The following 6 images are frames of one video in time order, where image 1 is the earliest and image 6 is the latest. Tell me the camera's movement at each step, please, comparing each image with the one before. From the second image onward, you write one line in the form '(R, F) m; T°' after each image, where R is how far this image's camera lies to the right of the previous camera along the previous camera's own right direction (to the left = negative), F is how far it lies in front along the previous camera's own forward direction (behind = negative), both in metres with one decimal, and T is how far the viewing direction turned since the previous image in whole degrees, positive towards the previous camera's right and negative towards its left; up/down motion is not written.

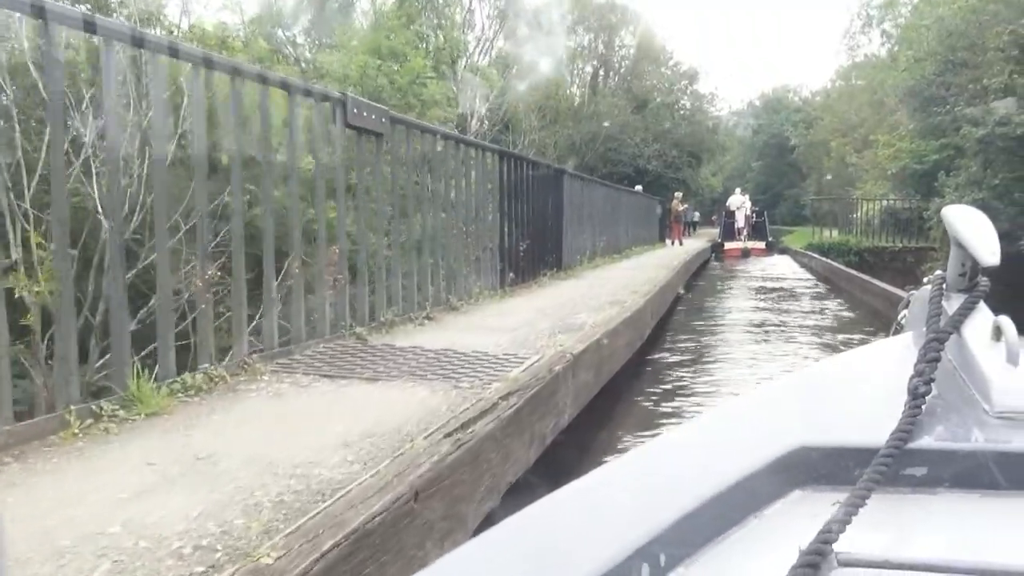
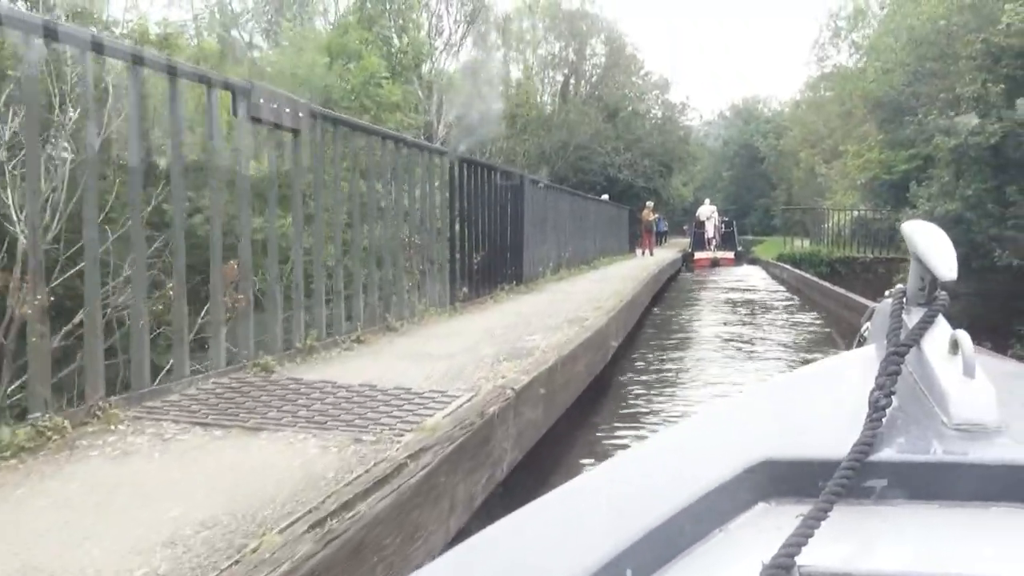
(+0.1, +0.3) m; +2°
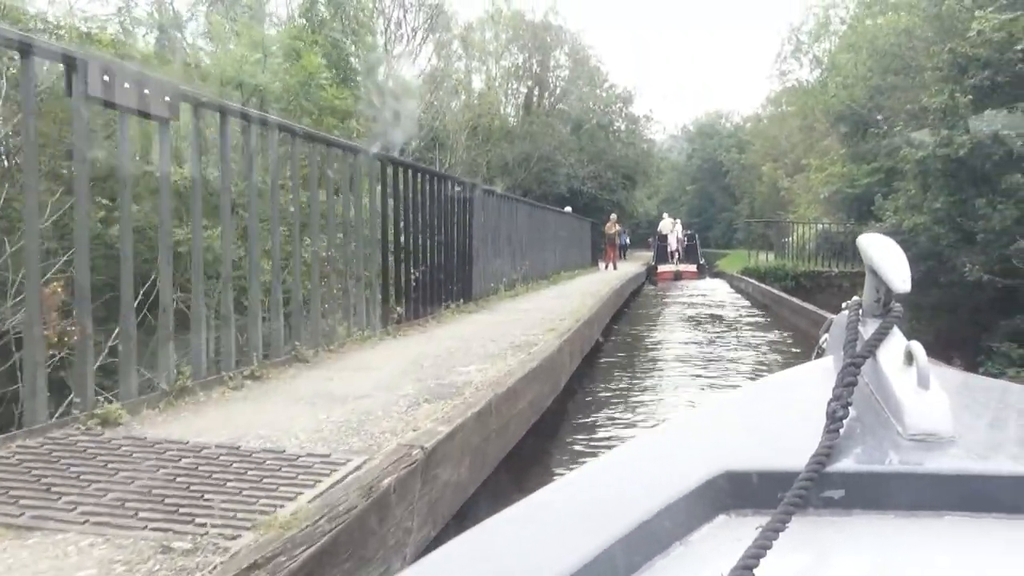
(+0.1, +0.4) m; +2°
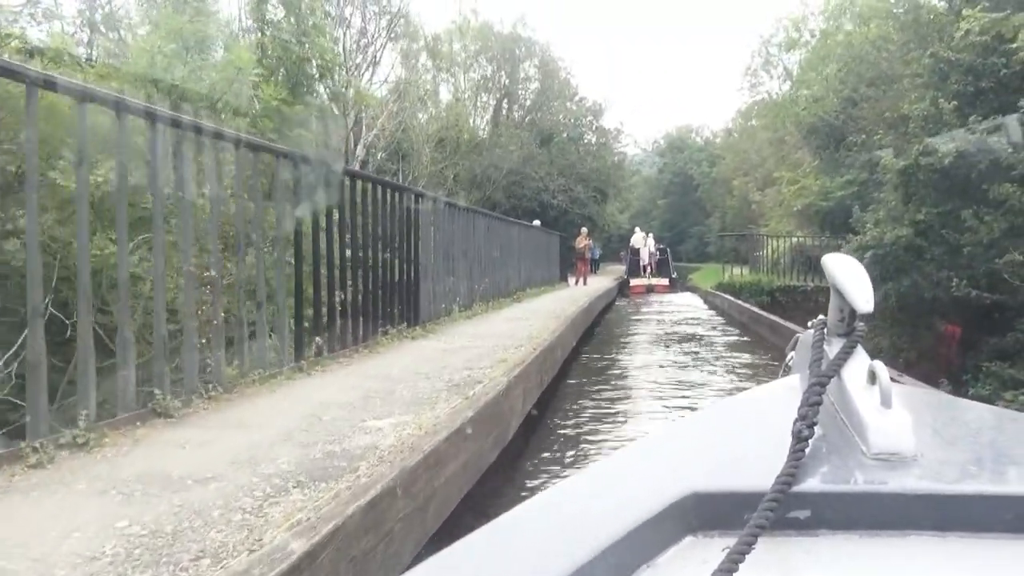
(+0.1, +0.5) m; +2°
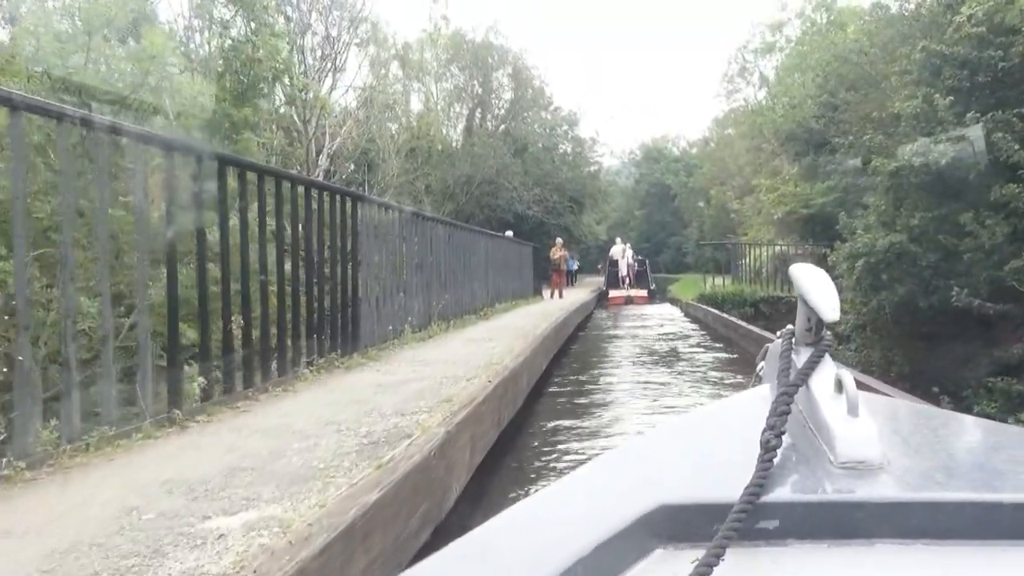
(+0.1, +0.6) m; +2°
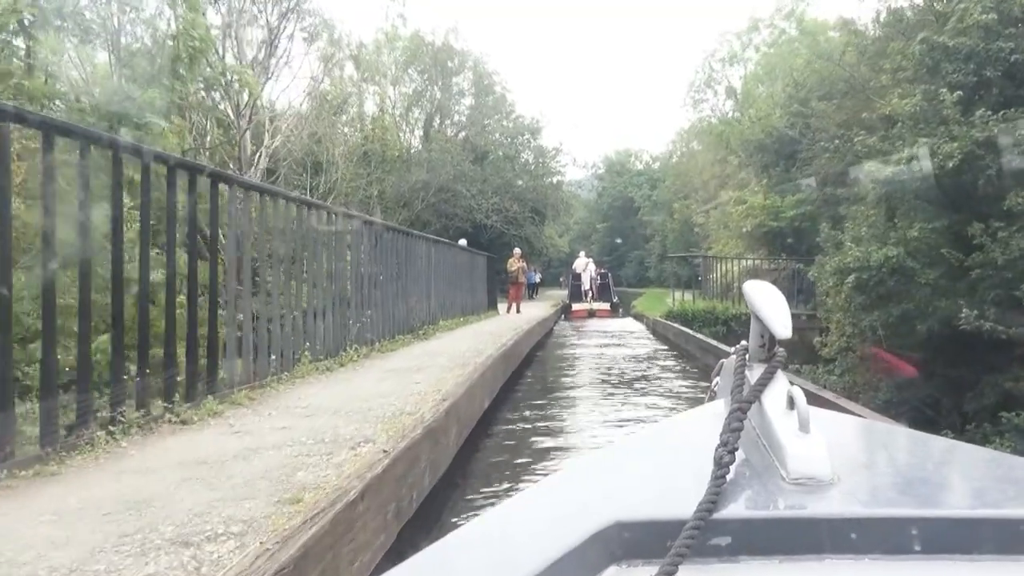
(+0.1, +1.0) m; +3°
